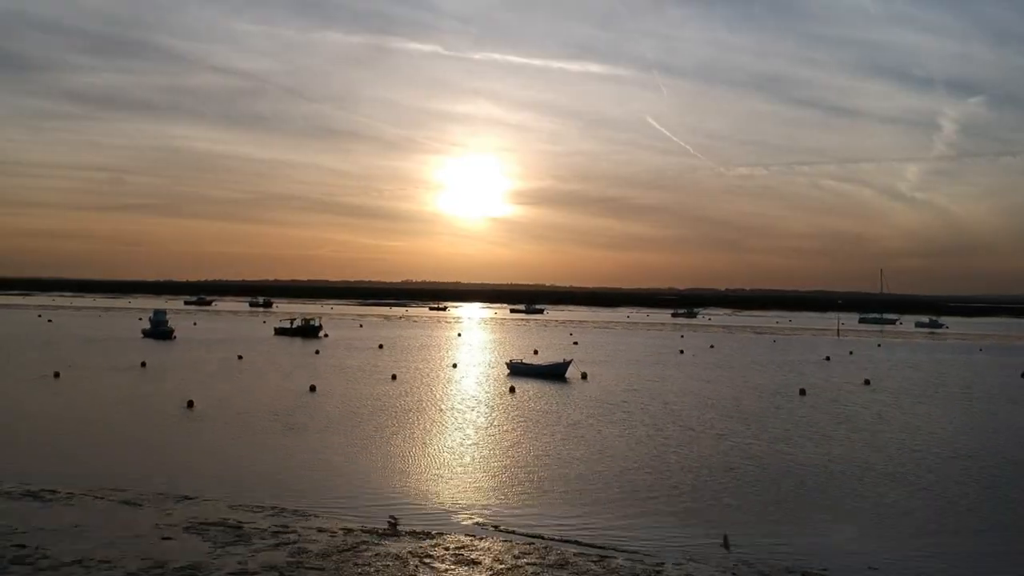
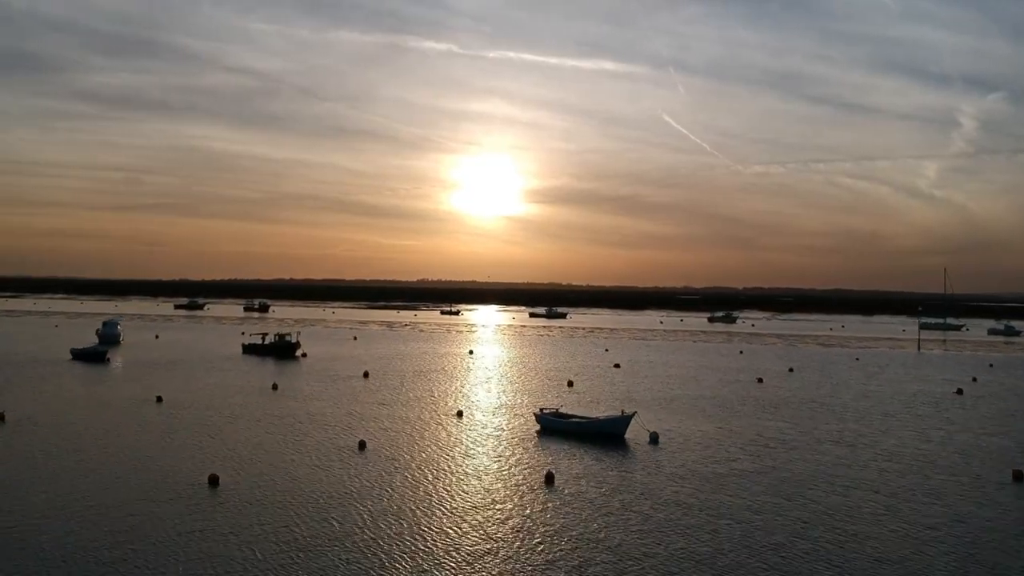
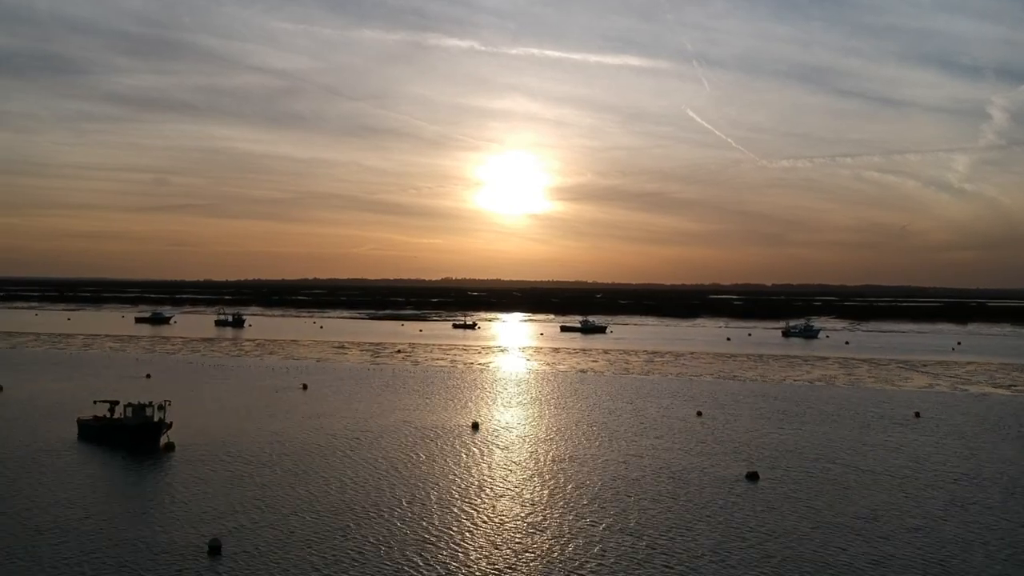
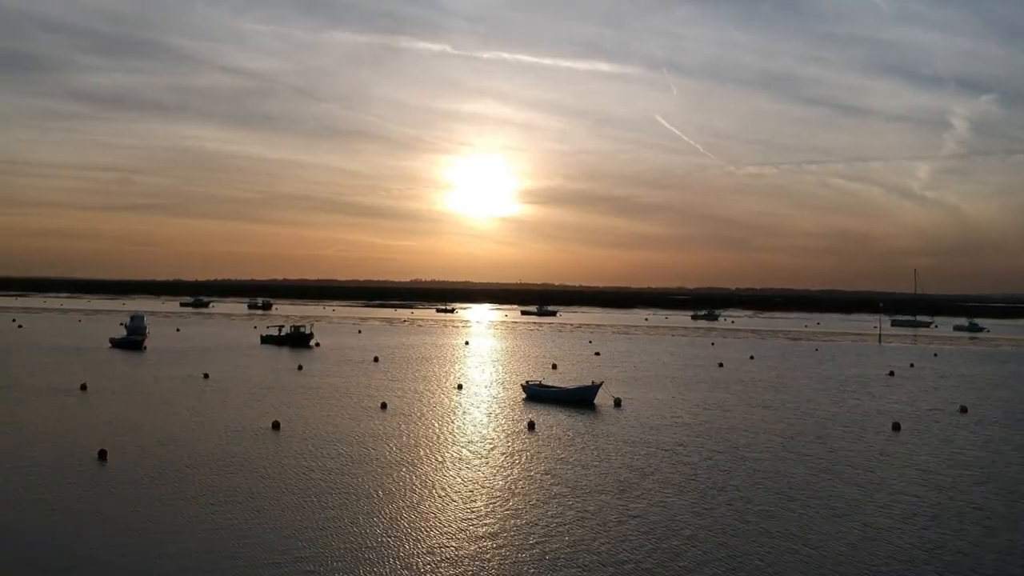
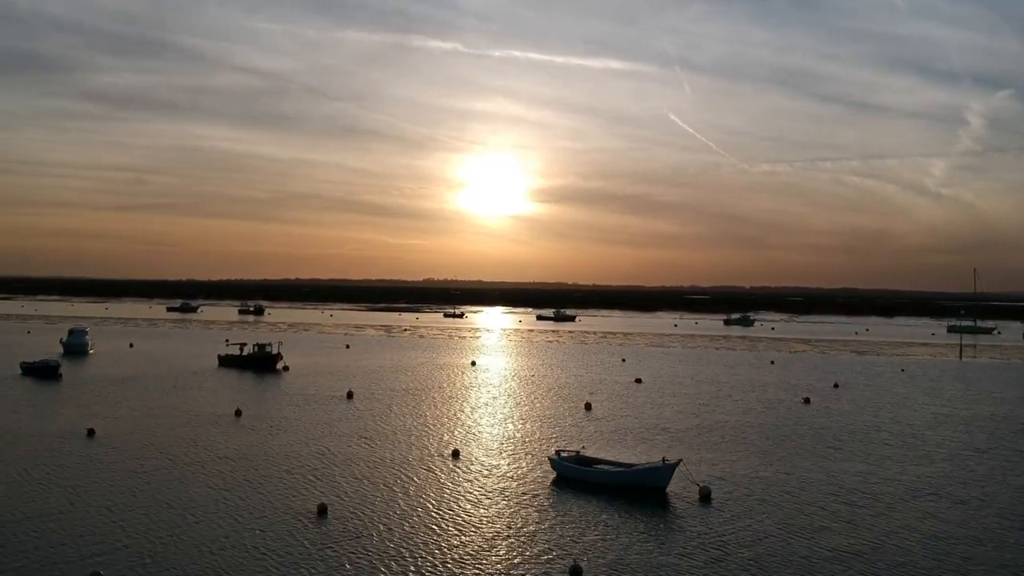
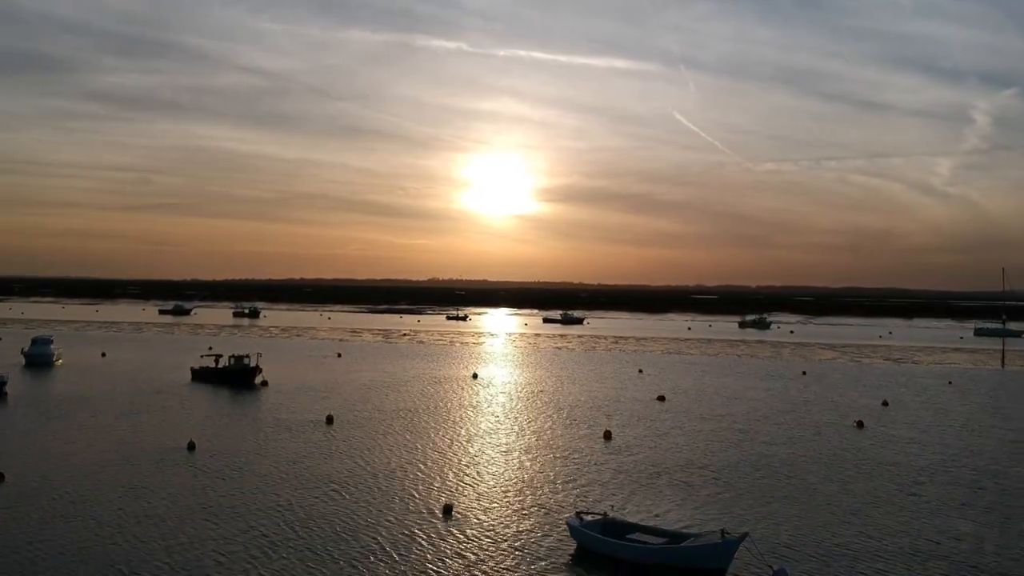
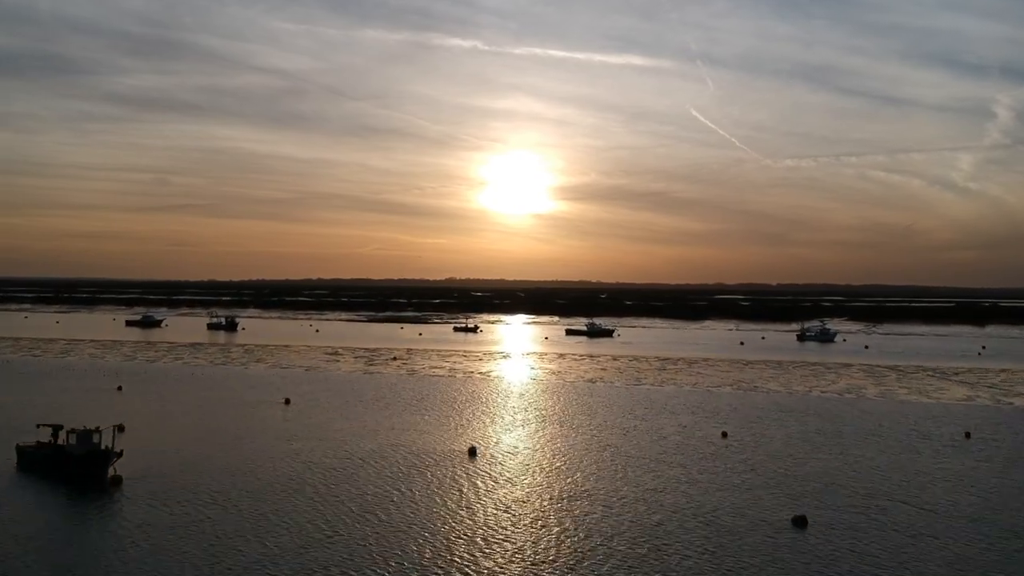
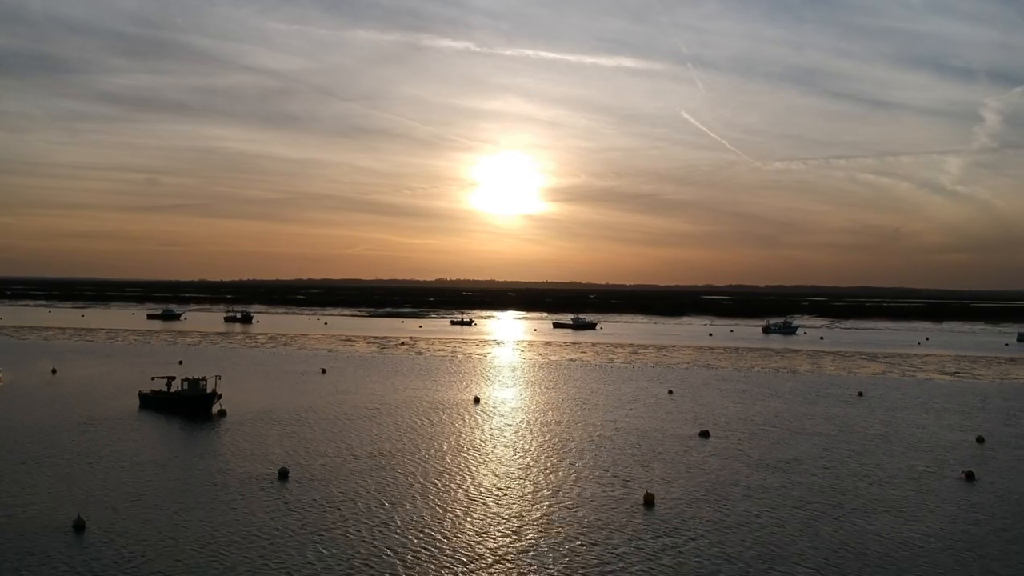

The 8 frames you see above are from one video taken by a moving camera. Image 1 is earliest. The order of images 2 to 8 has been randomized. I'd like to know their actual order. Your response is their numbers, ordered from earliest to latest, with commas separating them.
4, 2, 5, 6, 8, 3, 7
